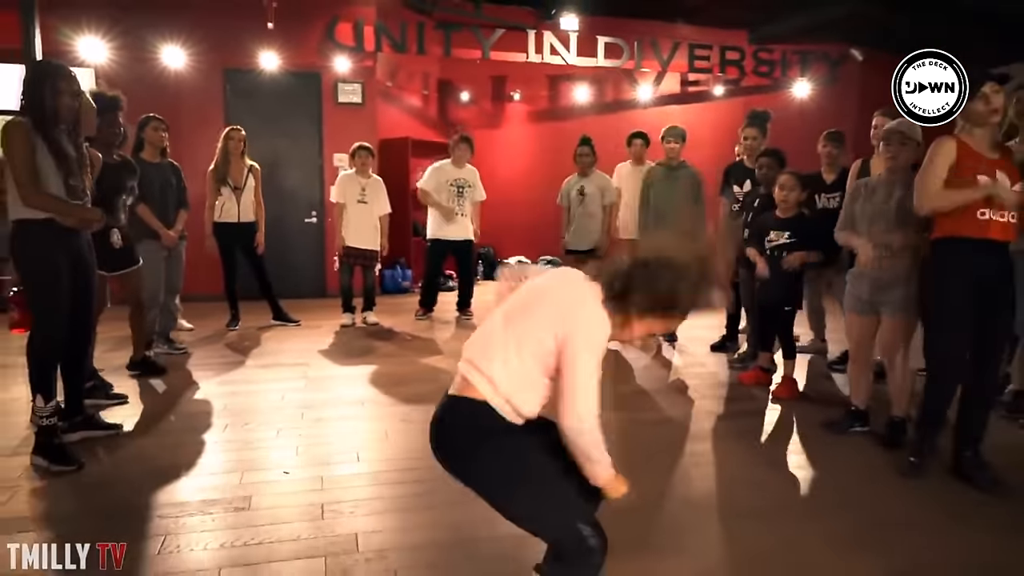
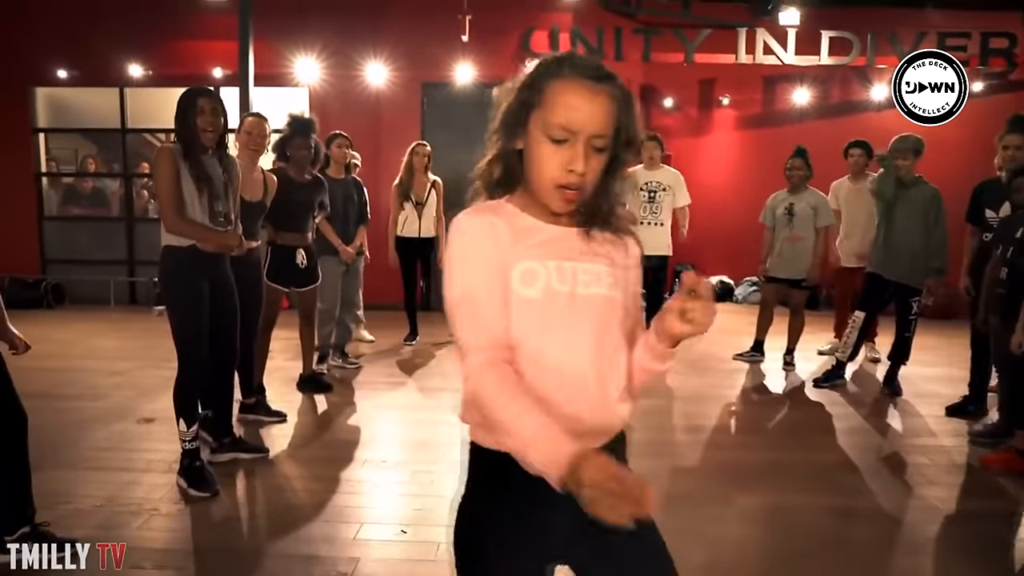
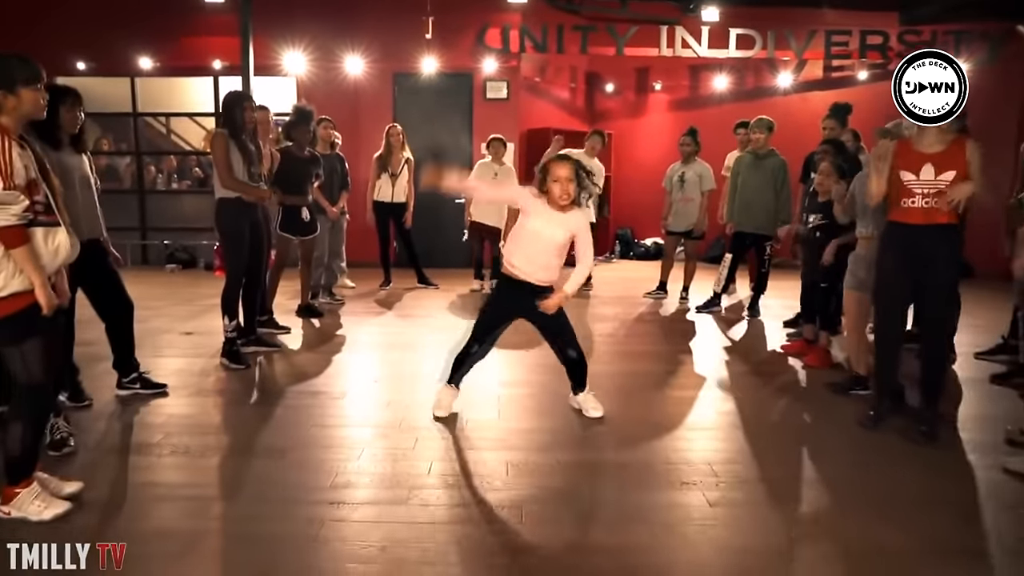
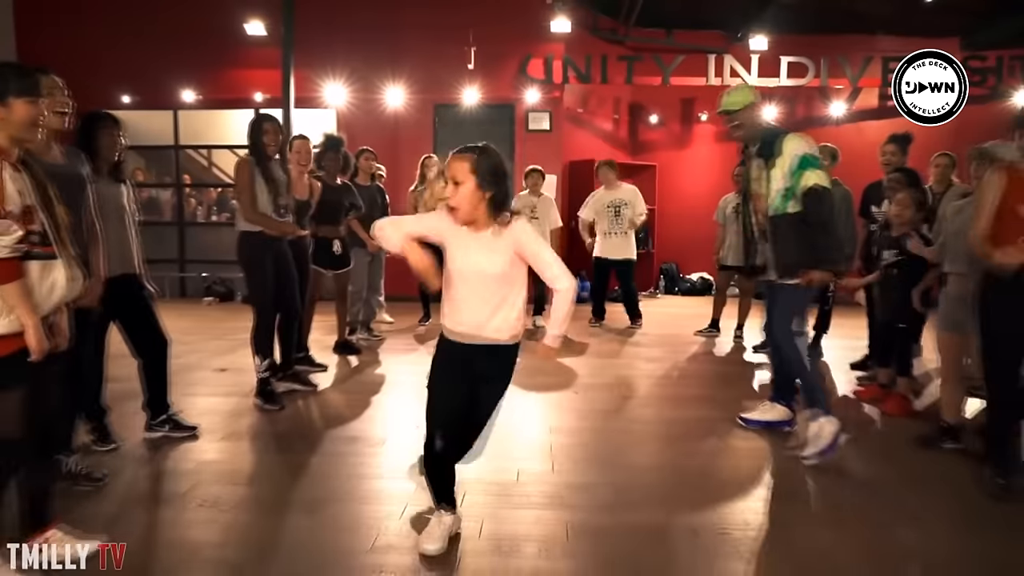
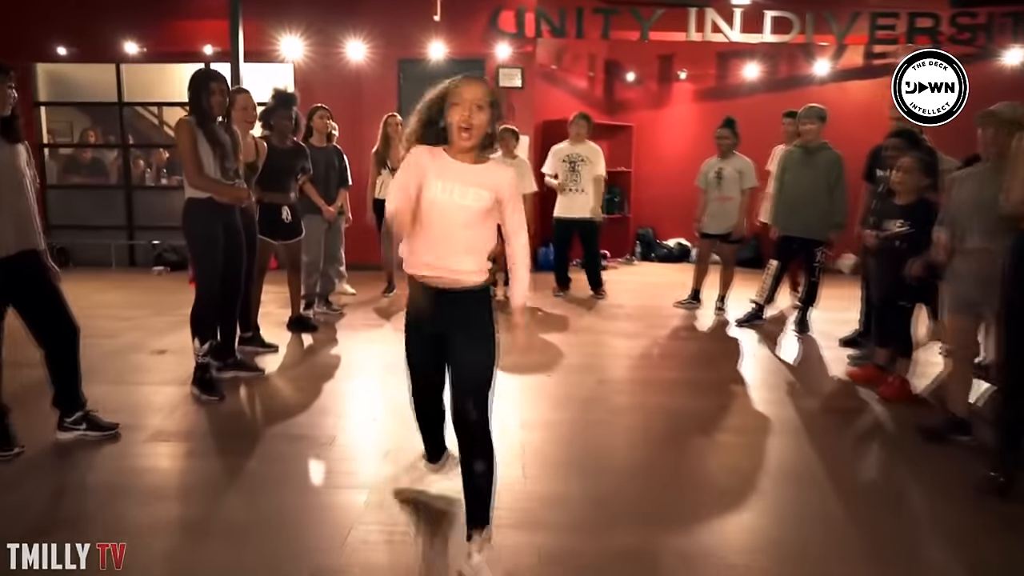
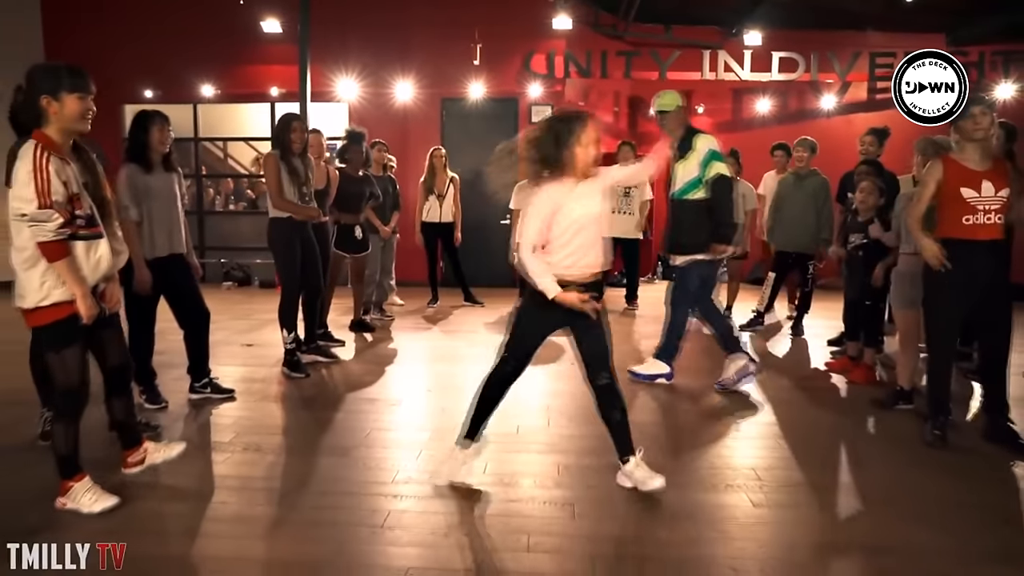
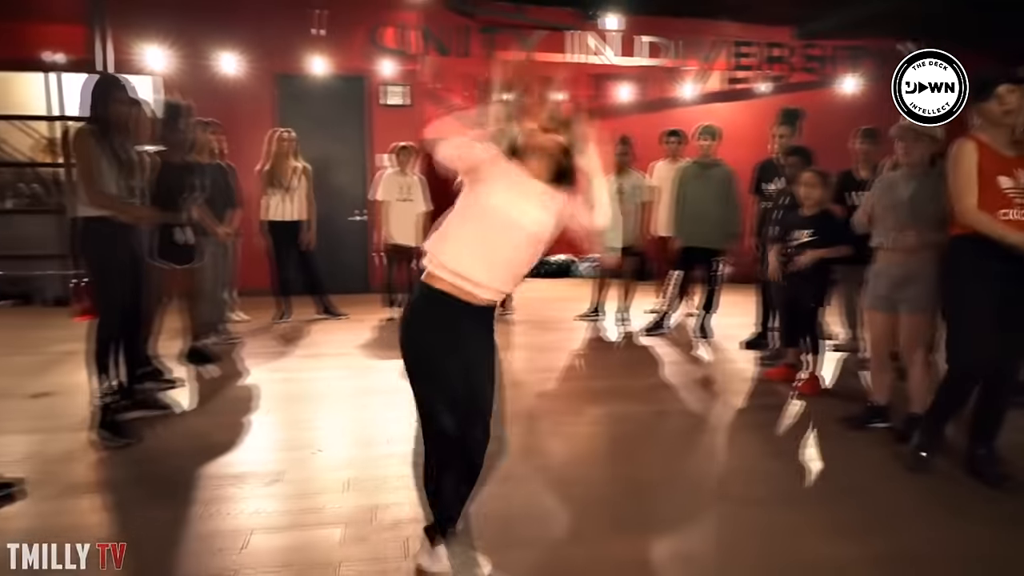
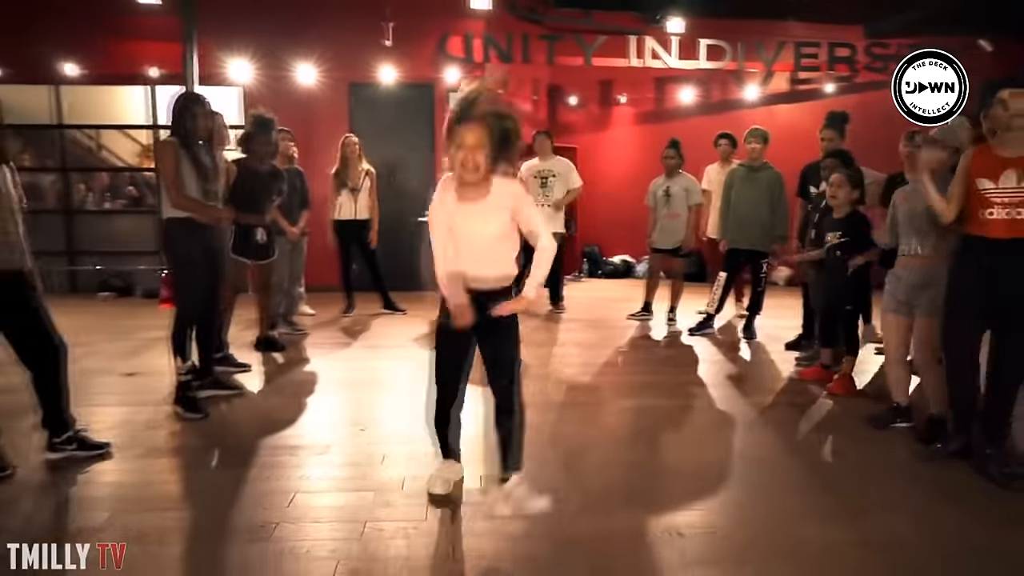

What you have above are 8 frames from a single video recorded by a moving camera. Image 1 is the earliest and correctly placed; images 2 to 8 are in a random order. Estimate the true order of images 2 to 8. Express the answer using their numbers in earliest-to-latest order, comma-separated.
7, 8, 3, 5, 2, 4, 6
